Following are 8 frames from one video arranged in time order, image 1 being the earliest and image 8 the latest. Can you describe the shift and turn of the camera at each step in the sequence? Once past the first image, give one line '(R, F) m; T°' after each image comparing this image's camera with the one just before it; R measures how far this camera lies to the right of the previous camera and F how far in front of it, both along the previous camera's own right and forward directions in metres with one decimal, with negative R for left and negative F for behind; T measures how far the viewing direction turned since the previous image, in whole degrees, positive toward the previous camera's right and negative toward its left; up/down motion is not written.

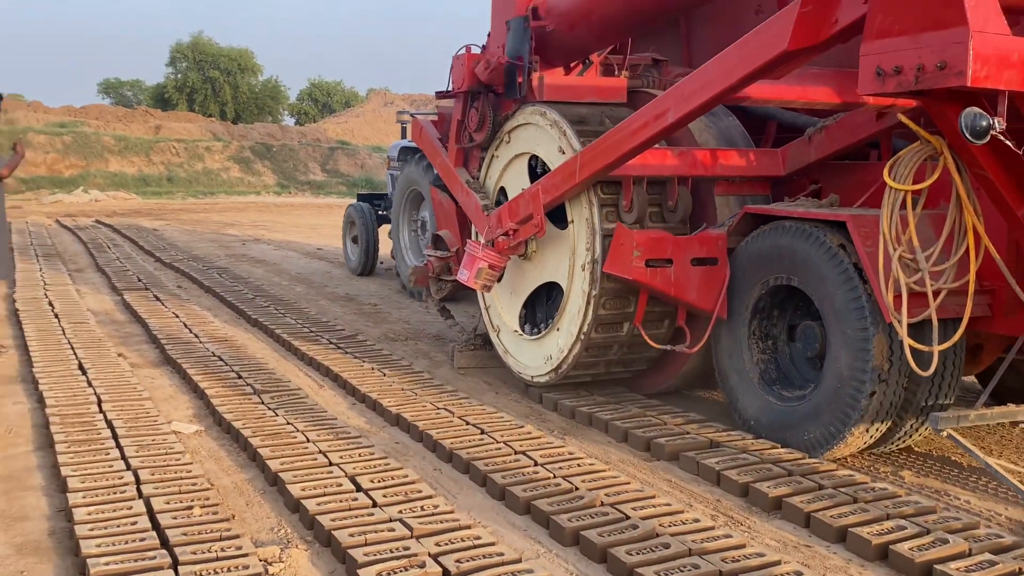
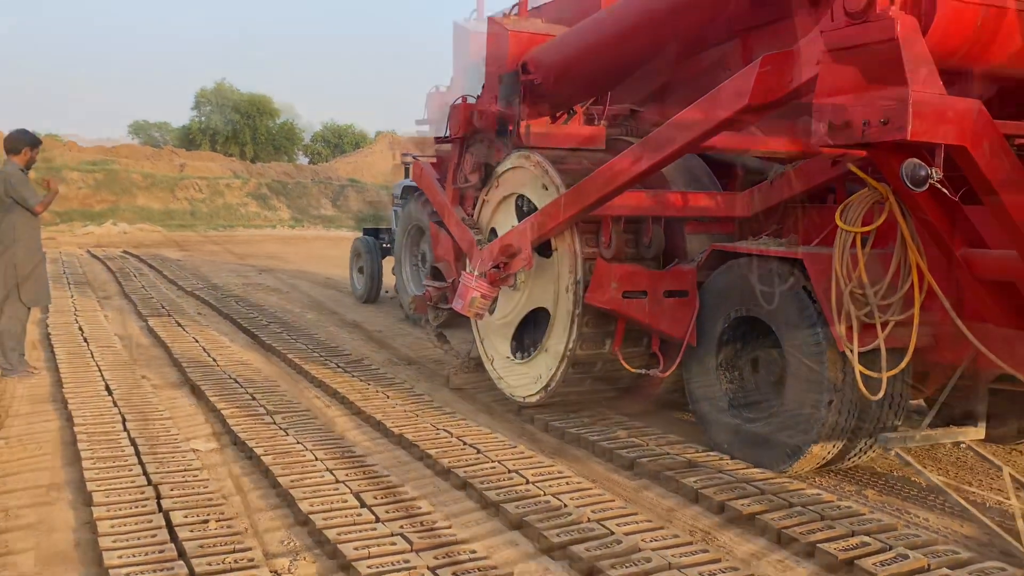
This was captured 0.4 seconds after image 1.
(+0.1, -0.4) m; -1°
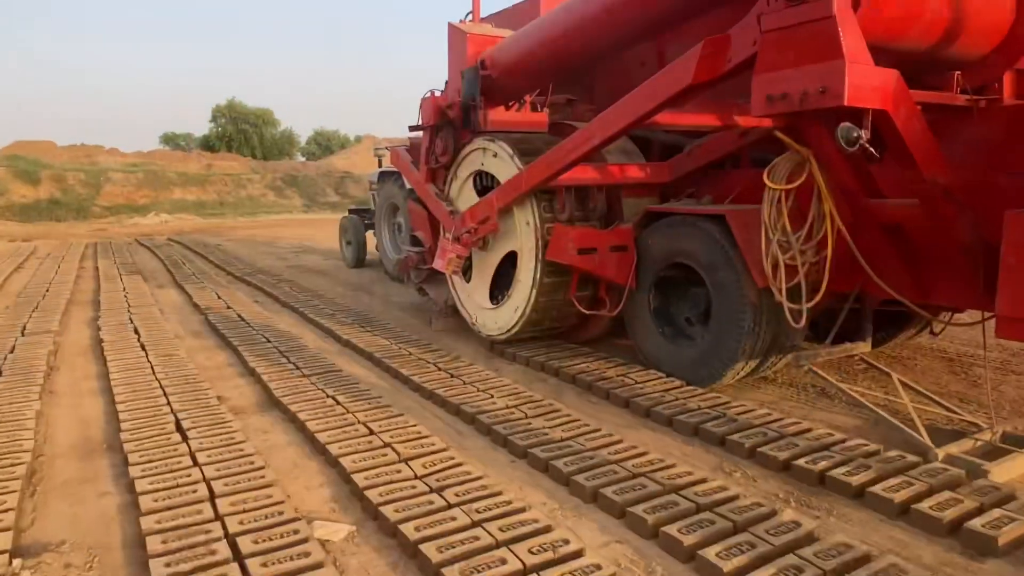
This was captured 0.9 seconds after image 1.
(+0.5, -0.9) m; -3°
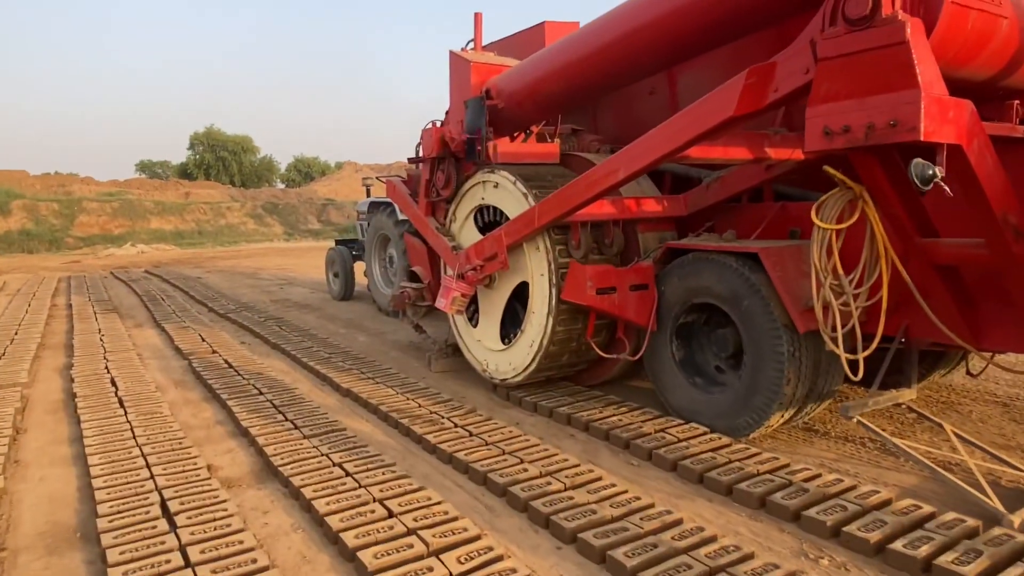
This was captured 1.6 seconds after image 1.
(-0.2, +0.3) m; +2°
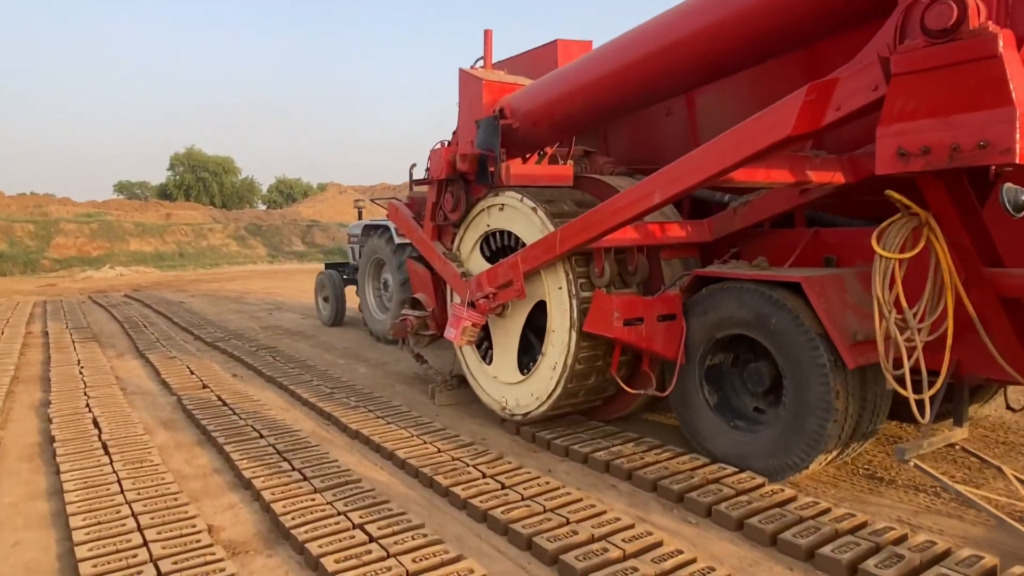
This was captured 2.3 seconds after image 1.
(-0.2, +0.3) m; +2°
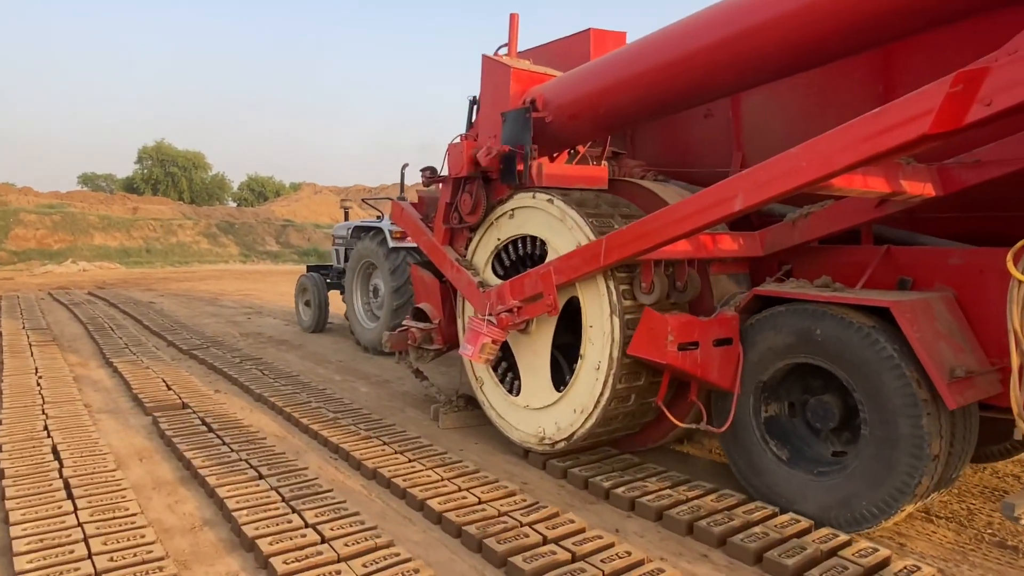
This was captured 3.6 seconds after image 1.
(-0.3, +0.5) m; +2°
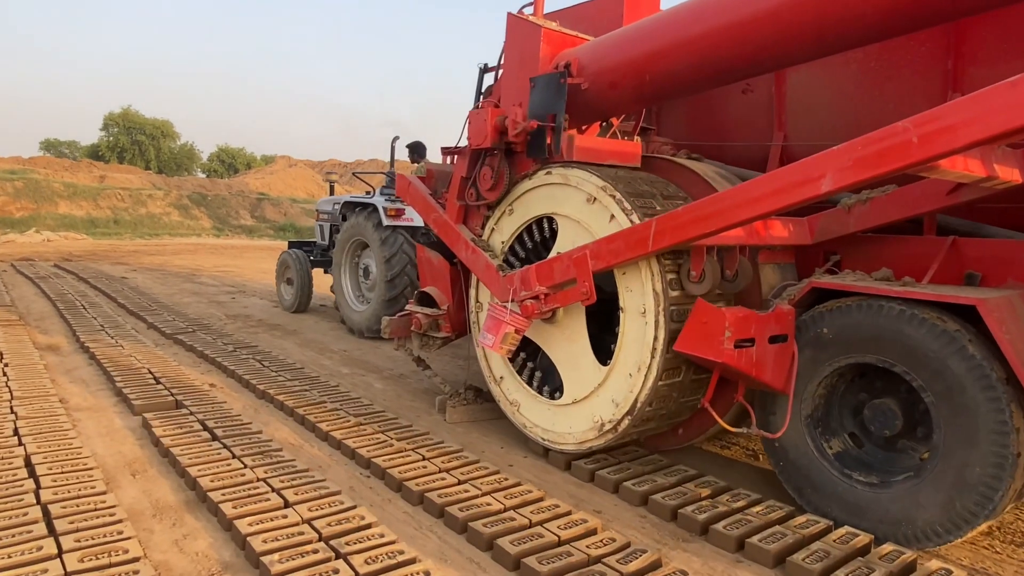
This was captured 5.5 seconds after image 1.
(-0.3, +0.4) m; +2°
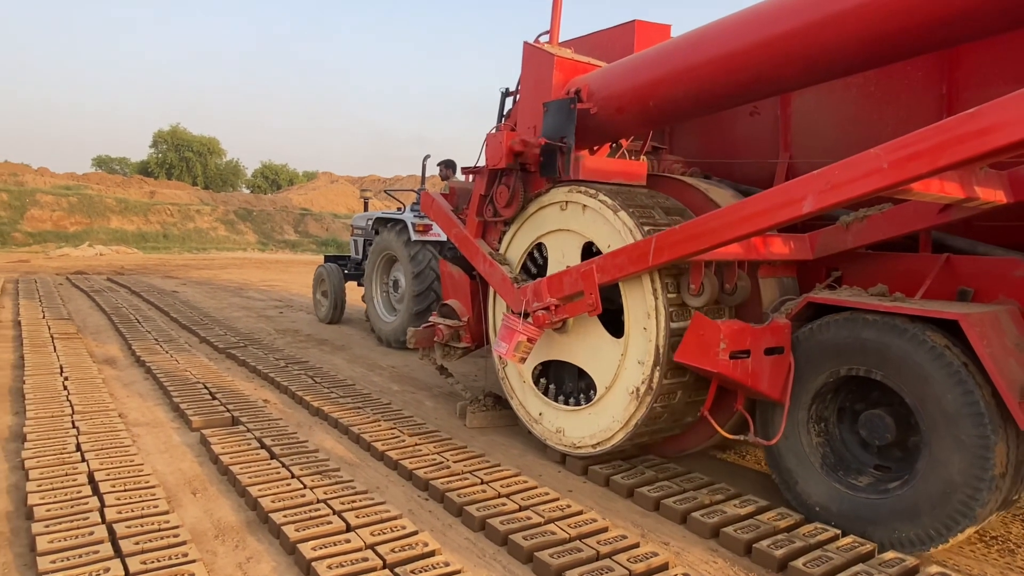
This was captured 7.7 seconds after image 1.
(+0.1, -0.2) m; -3°
